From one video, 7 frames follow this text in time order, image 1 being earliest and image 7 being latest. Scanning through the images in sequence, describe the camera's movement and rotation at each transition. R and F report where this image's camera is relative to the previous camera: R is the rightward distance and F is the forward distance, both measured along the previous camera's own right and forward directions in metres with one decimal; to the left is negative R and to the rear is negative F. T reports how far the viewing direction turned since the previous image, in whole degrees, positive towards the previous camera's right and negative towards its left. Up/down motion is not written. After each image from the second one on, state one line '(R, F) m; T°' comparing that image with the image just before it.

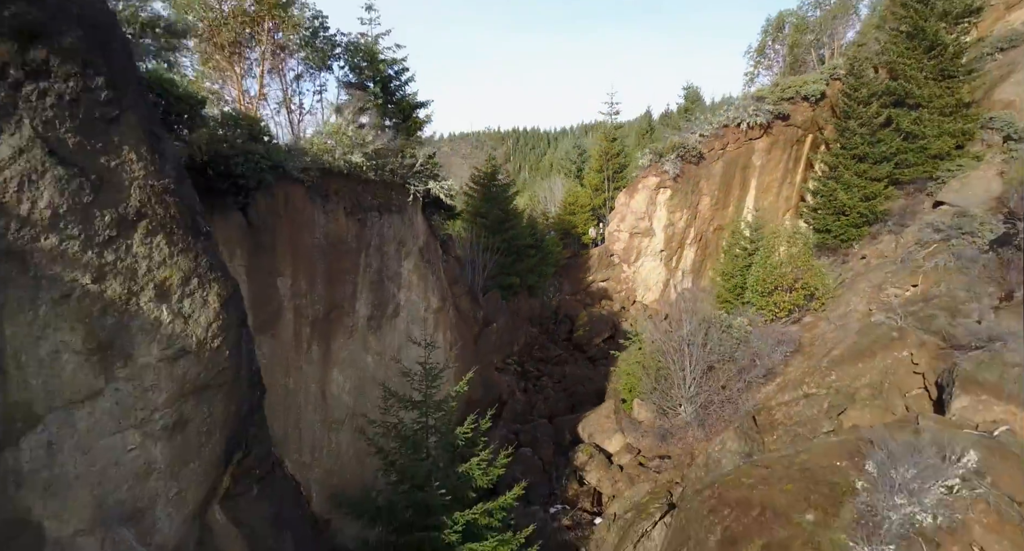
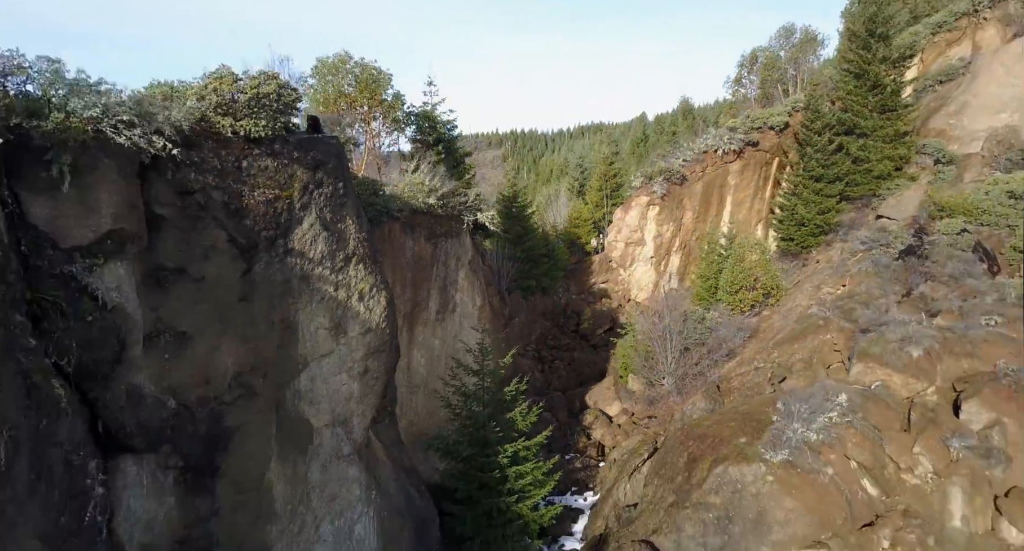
(-0.9, -5.4) m; 0°
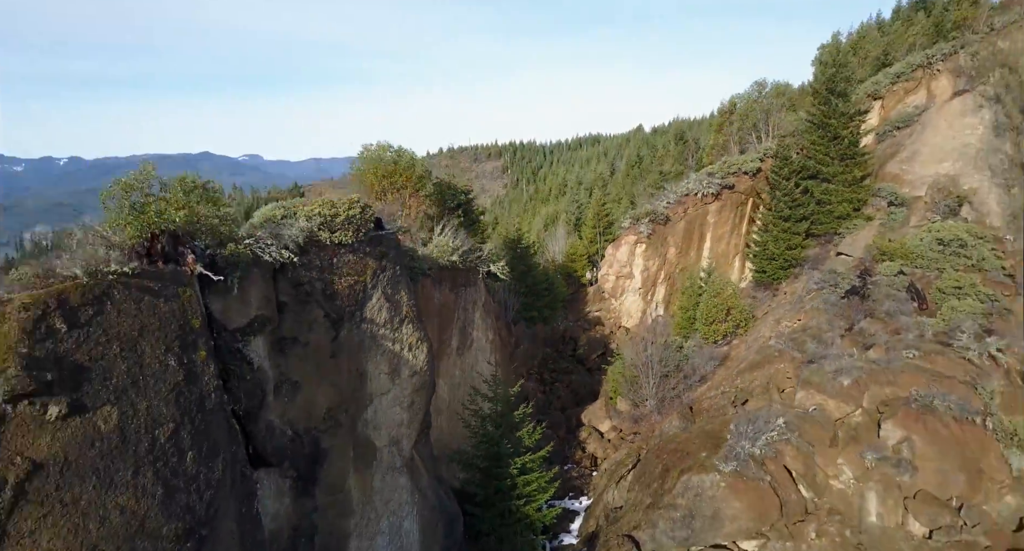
(-0.3, -4.1) m; 0°
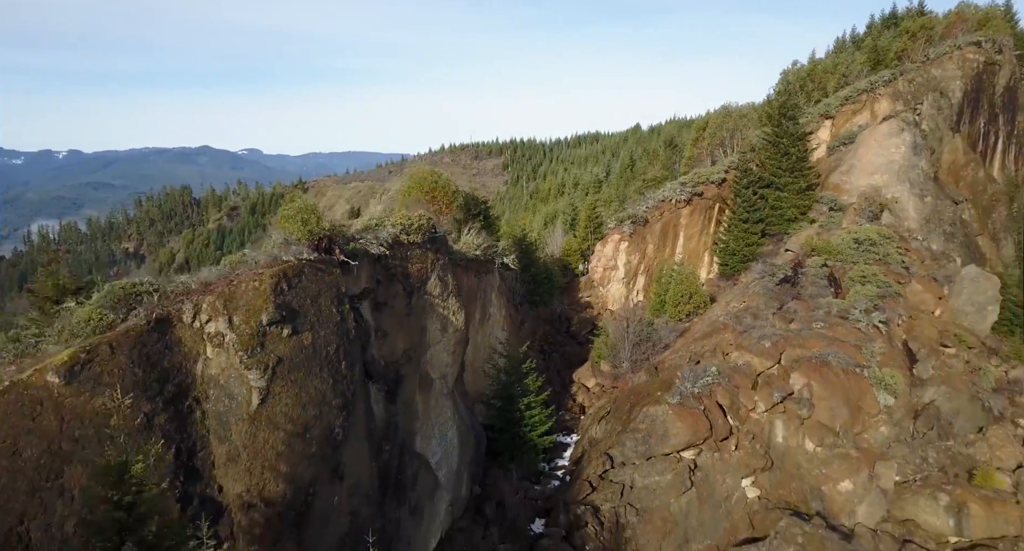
(-0.4, -7.5) m; 0°
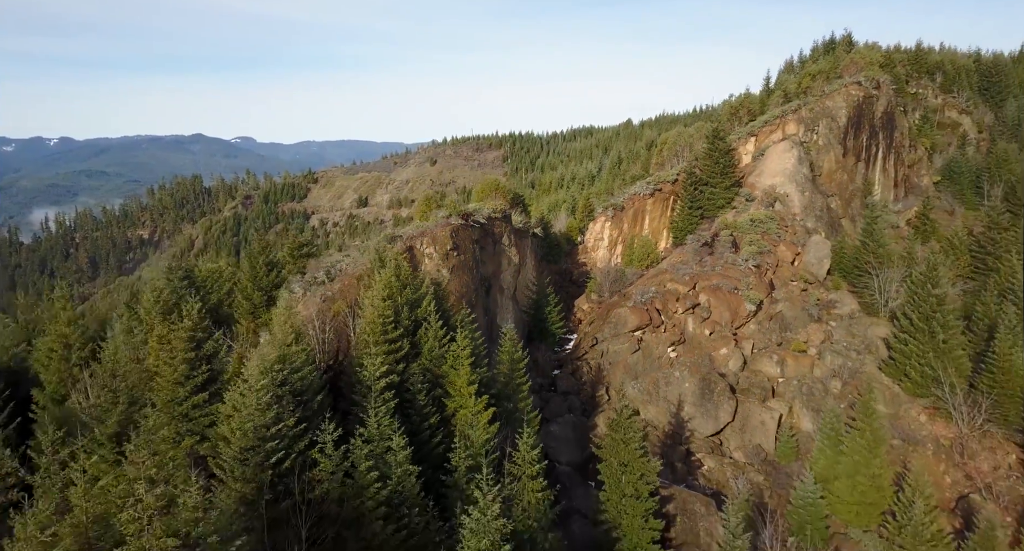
(-2.7, -21.1) m; +1°
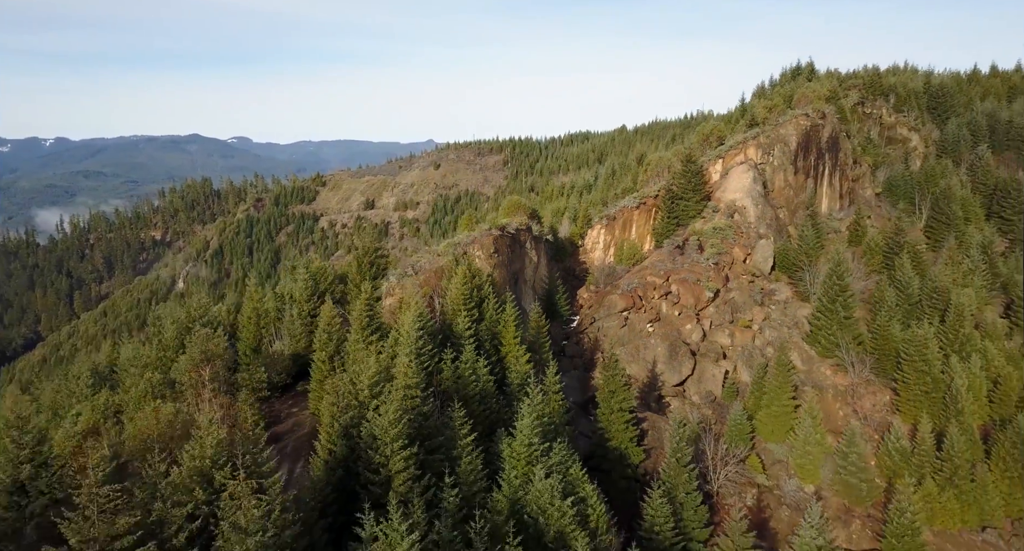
(-2.2, -16.1) m; 0°
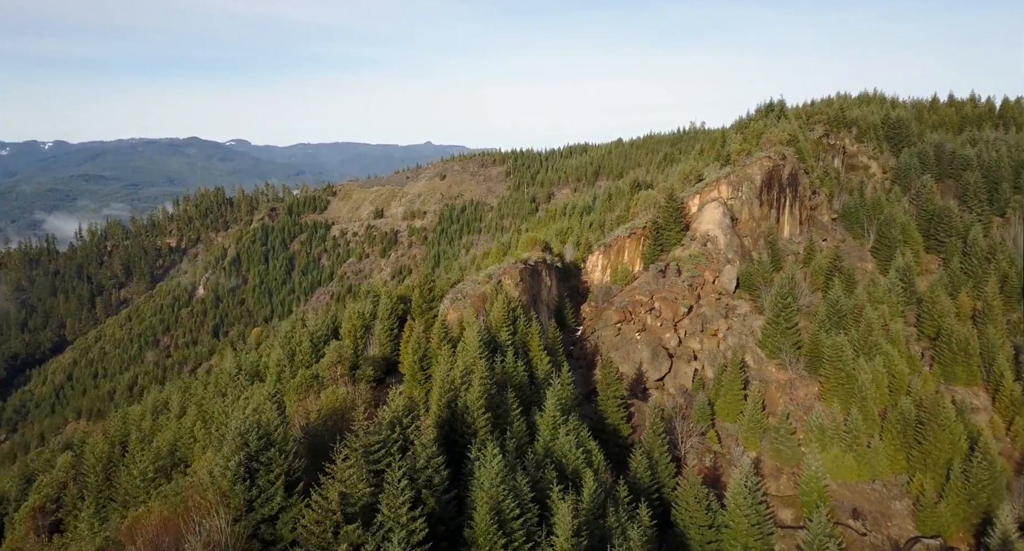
(-2.6, -17.8) m; 0°
